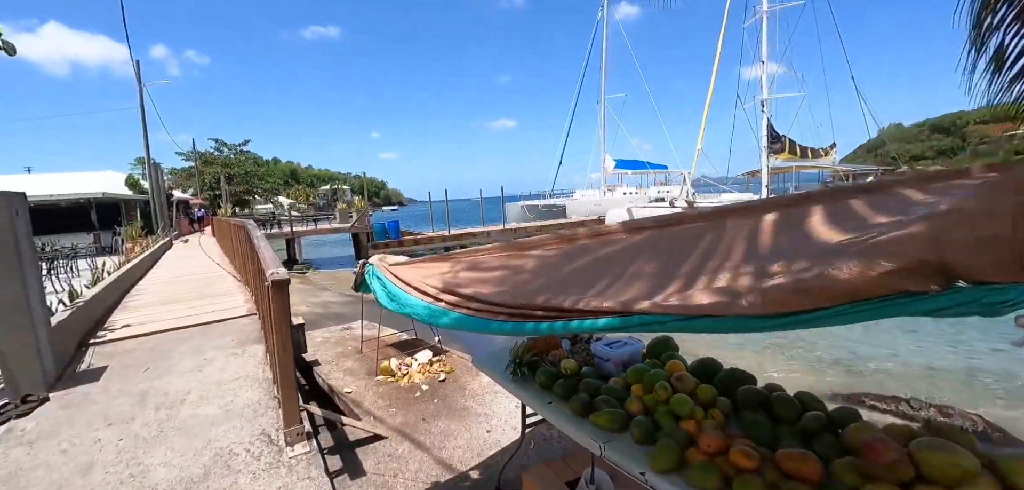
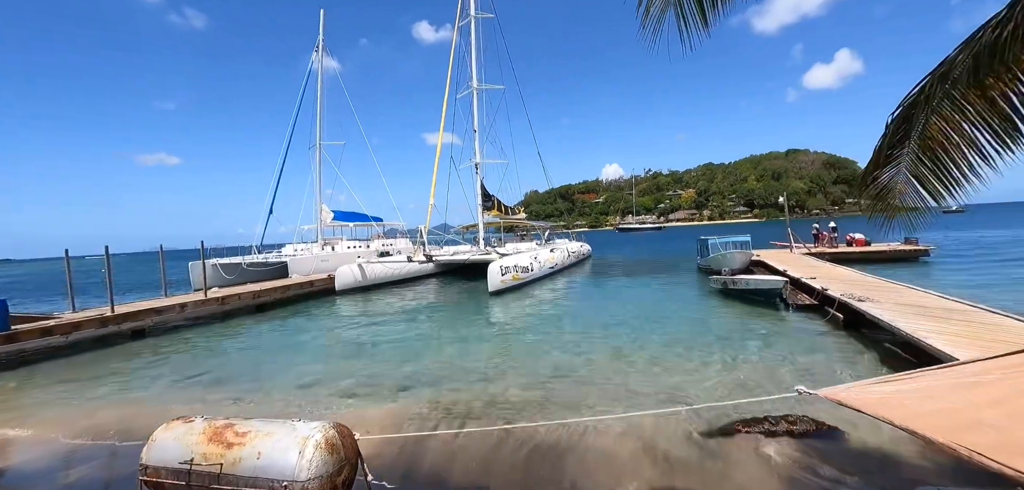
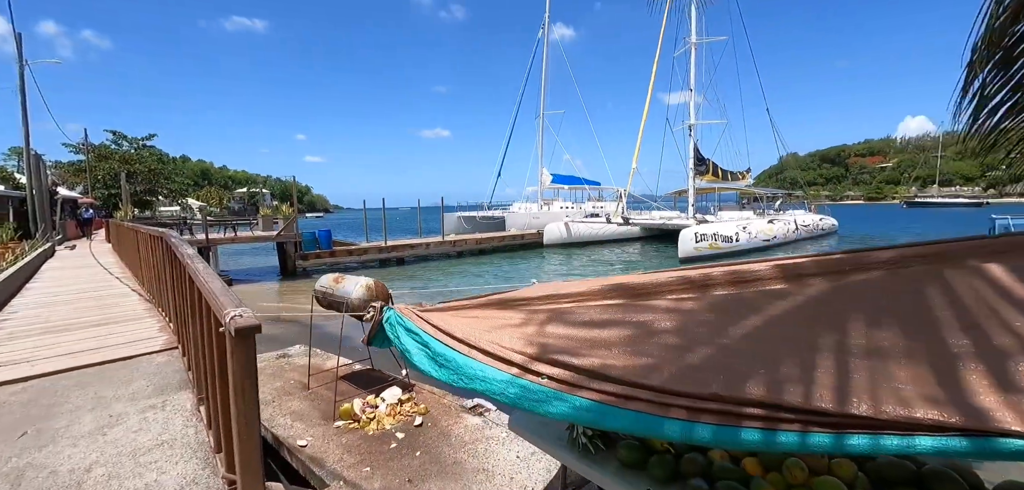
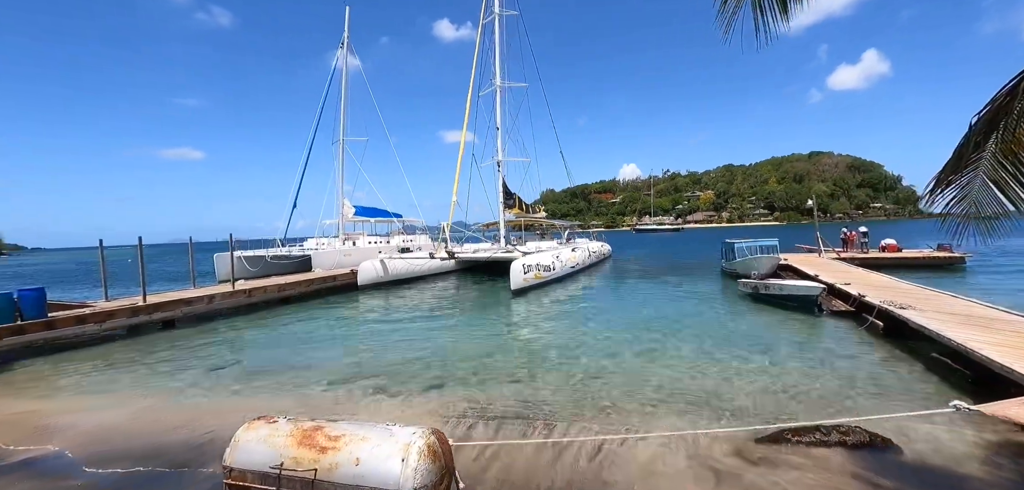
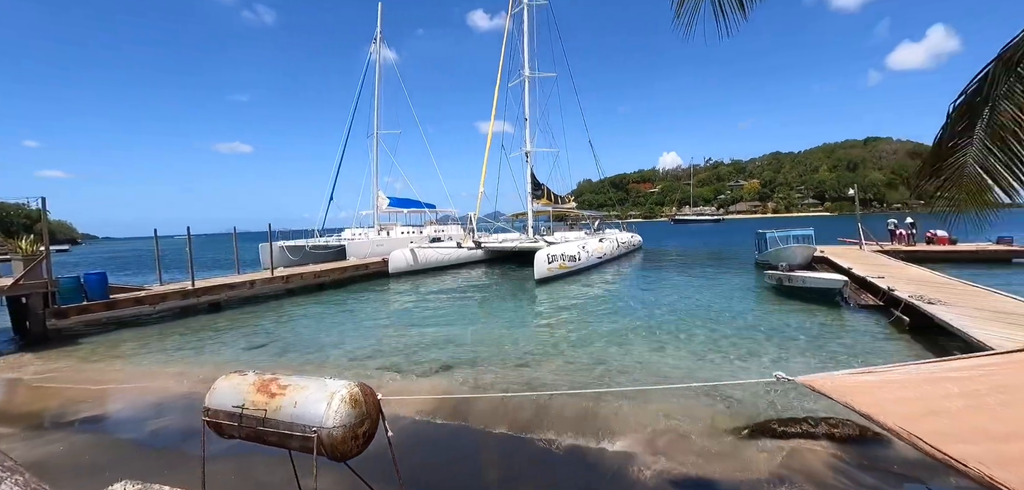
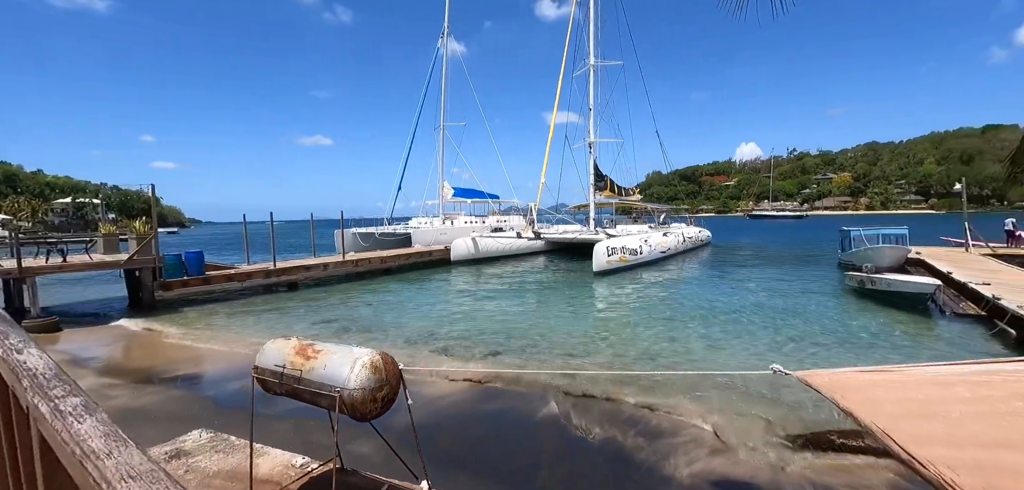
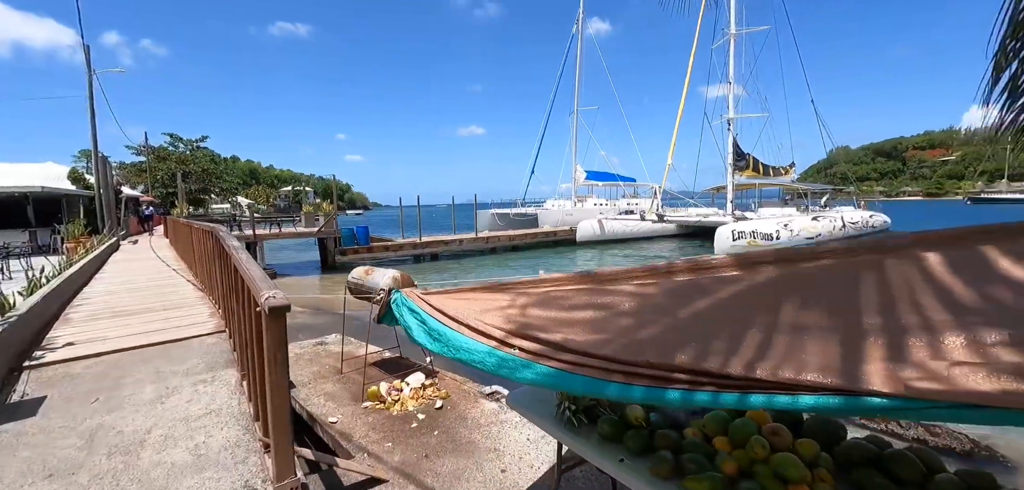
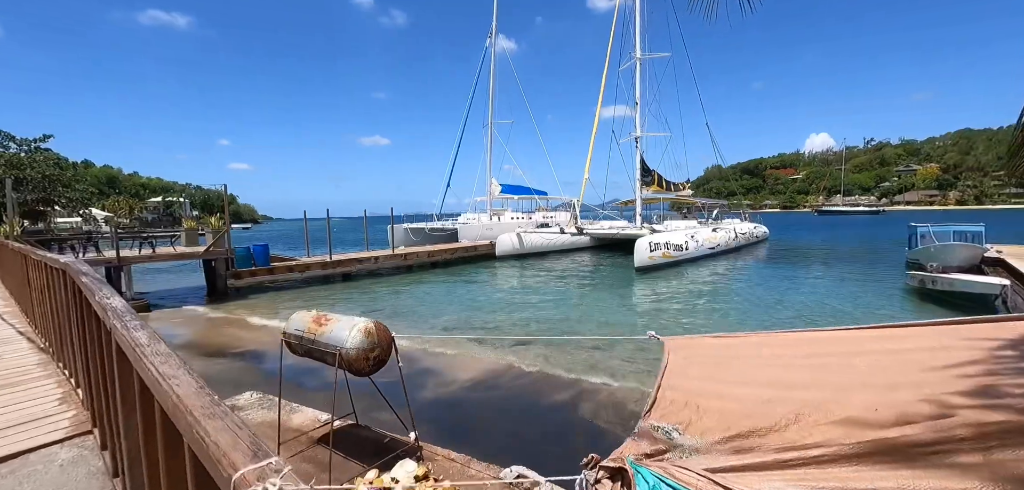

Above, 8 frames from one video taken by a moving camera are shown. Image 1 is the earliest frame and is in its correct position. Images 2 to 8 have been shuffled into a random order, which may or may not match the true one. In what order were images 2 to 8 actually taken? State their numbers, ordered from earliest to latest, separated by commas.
7, 3, 8, 6, 5, 2, 4
